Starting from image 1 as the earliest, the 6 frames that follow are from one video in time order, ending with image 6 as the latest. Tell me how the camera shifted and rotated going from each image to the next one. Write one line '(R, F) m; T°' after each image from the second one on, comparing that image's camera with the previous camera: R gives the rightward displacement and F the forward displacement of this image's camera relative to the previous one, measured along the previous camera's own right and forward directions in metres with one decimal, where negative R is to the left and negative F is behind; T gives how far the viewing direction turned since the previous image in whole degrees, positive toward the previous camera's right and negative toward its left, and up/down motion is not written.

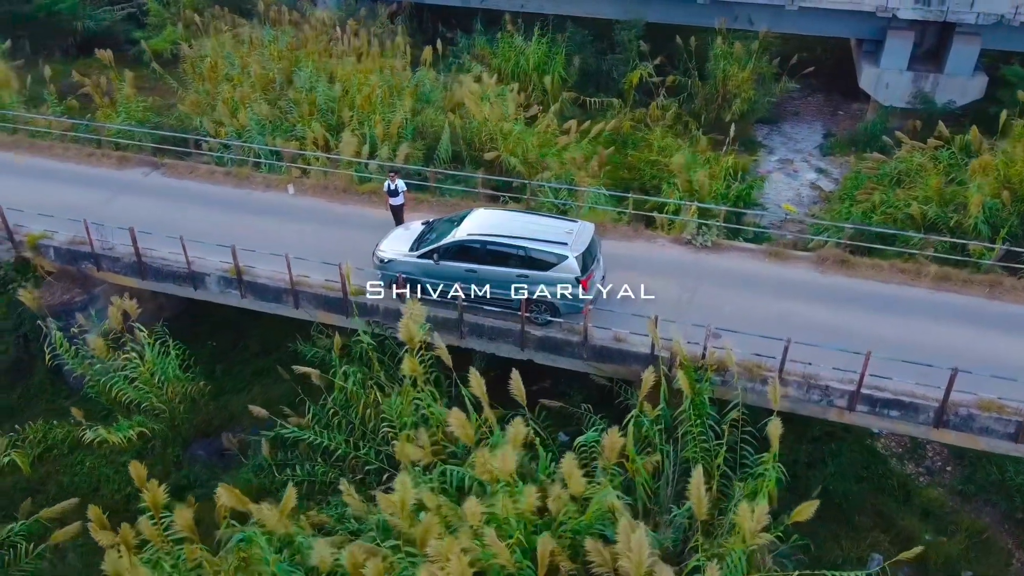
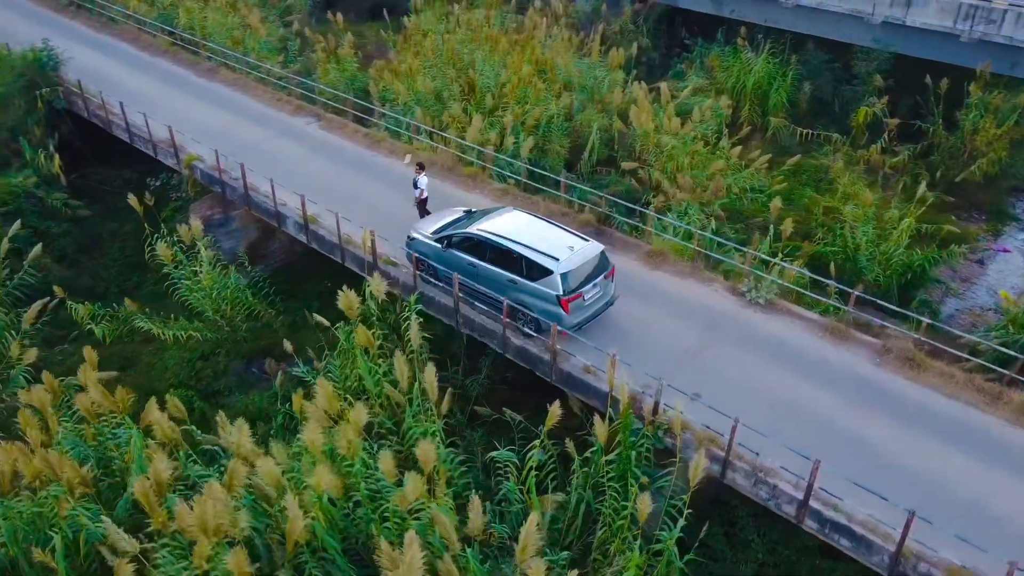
(+3.5, +0.8) m; -21°
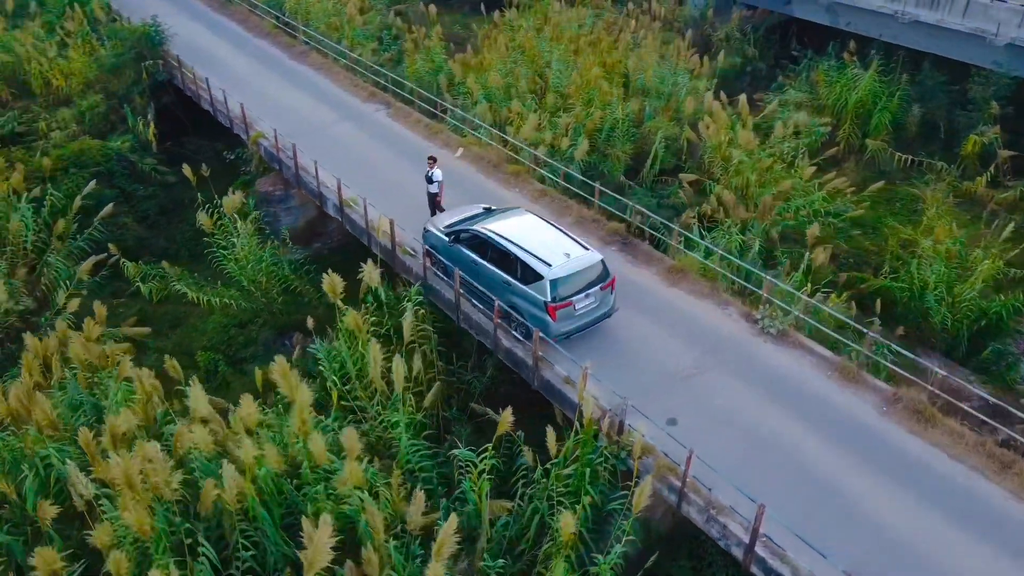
(+1.5, +0.2) m; -9°
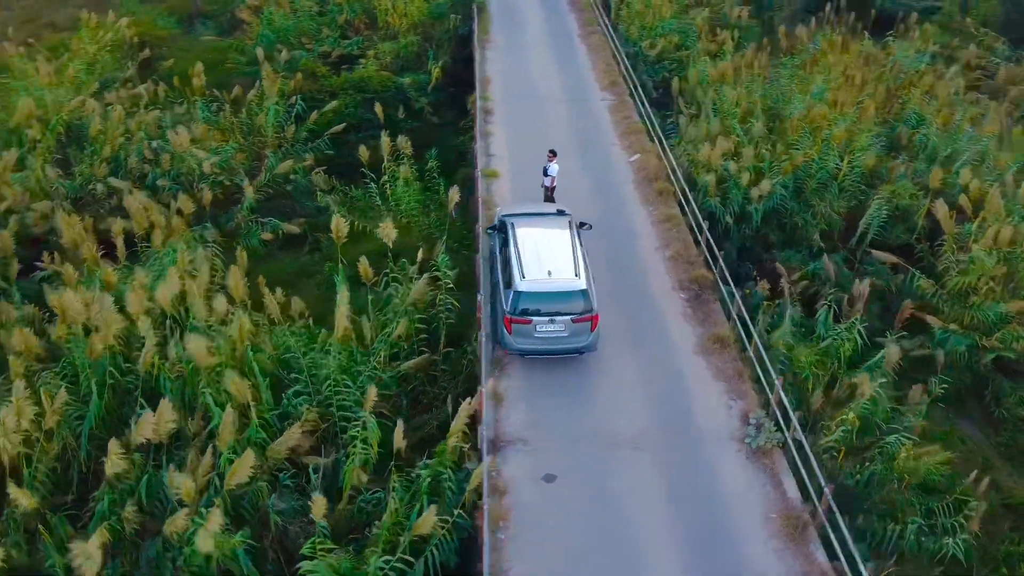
(+4.4, +1.4) m; -28°
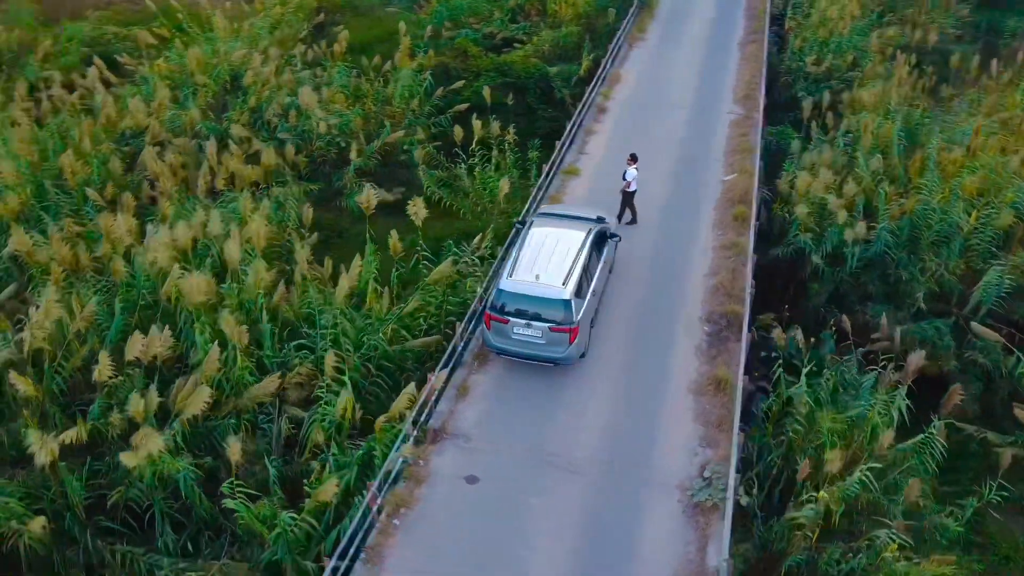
(+2.3, +0.4) m; -15°
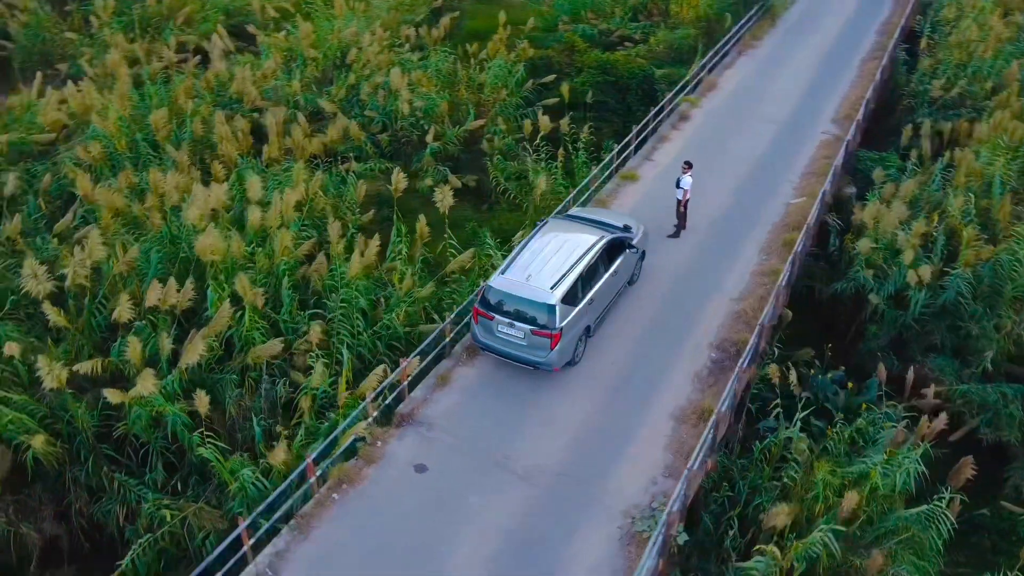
(+1.6, +0.2) m; -10°
